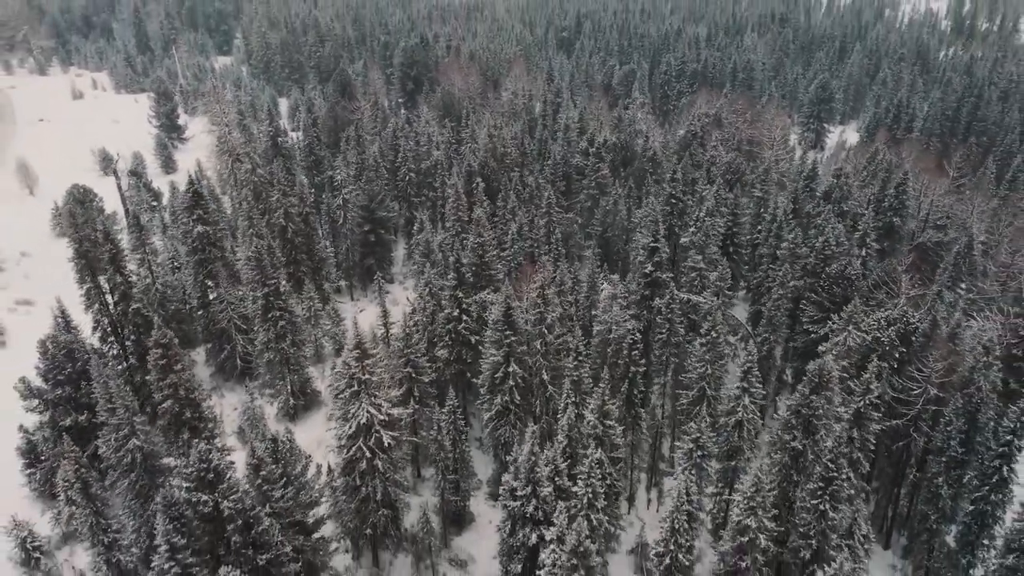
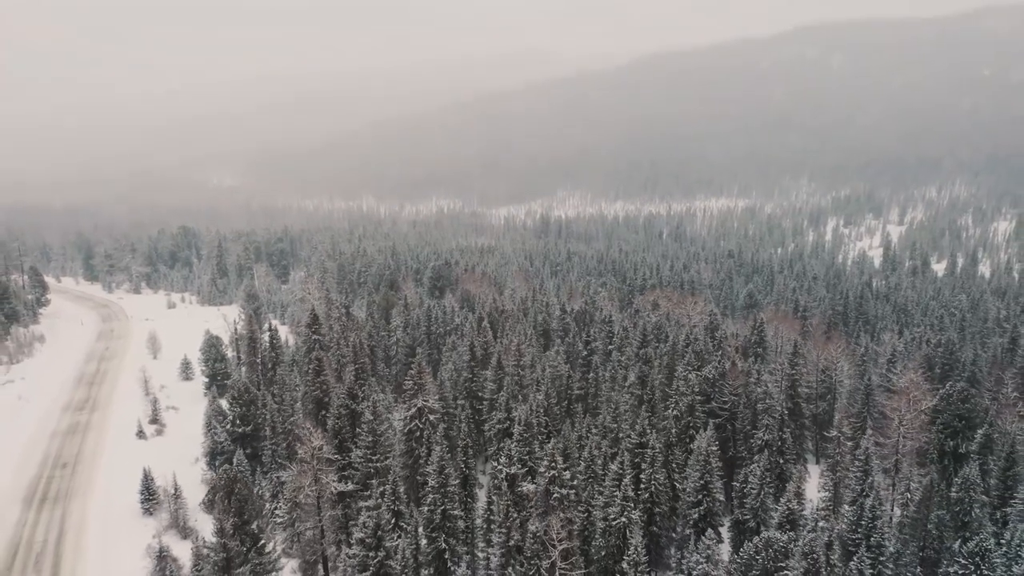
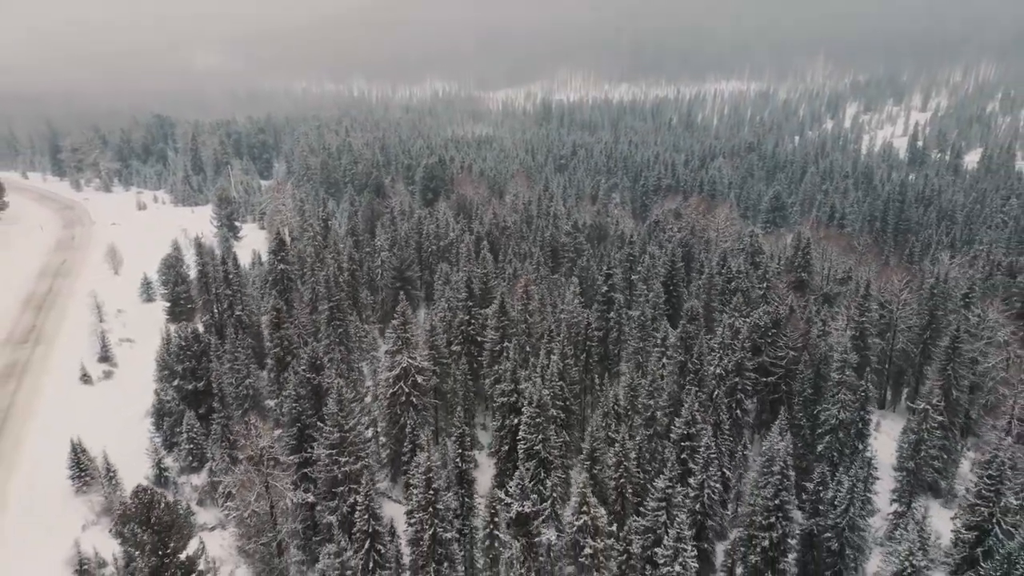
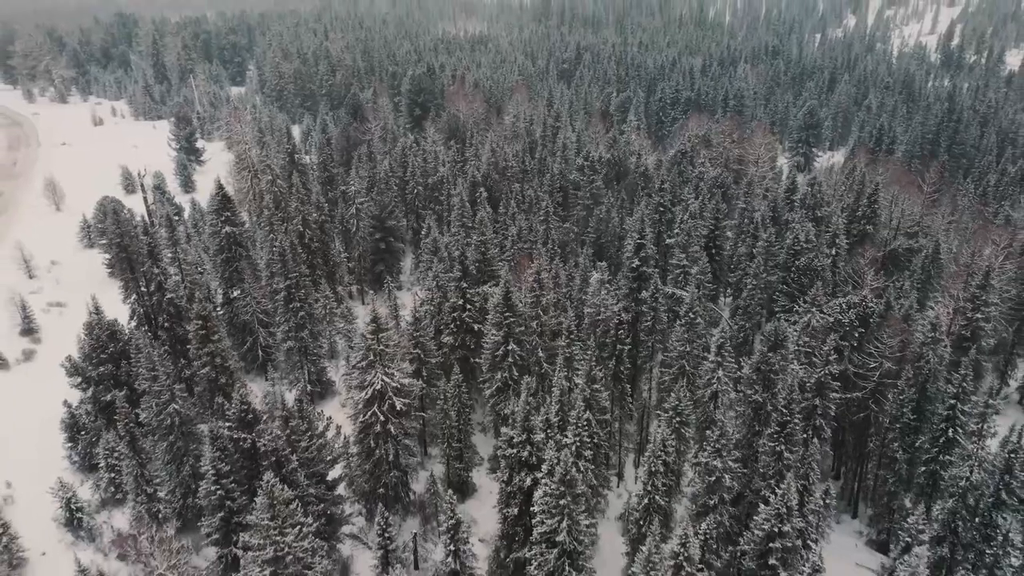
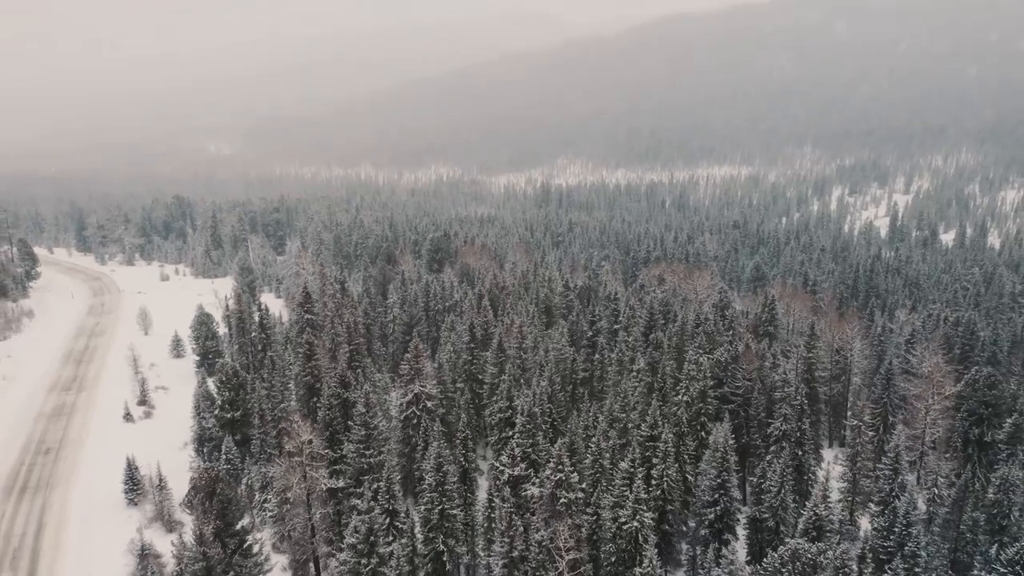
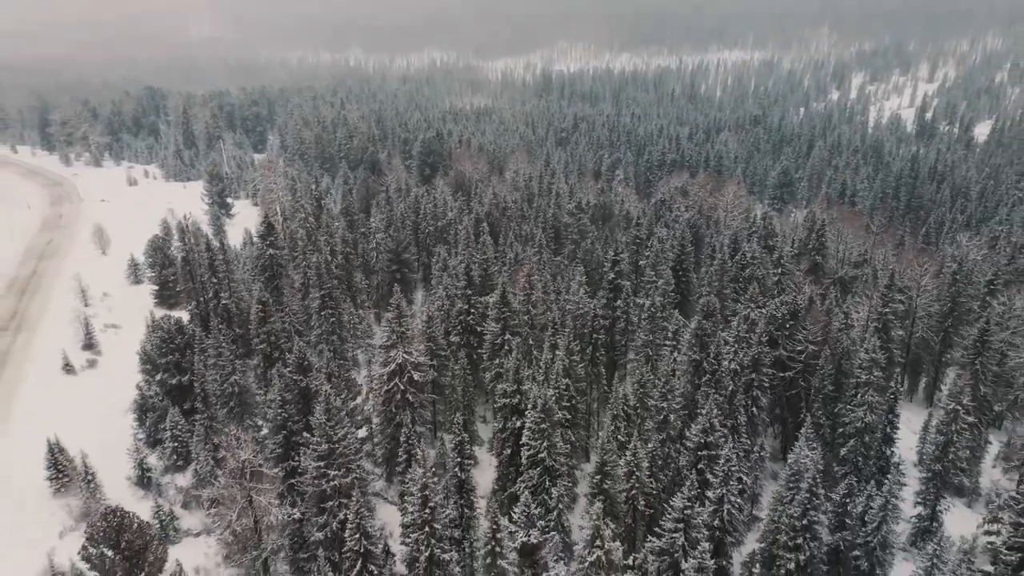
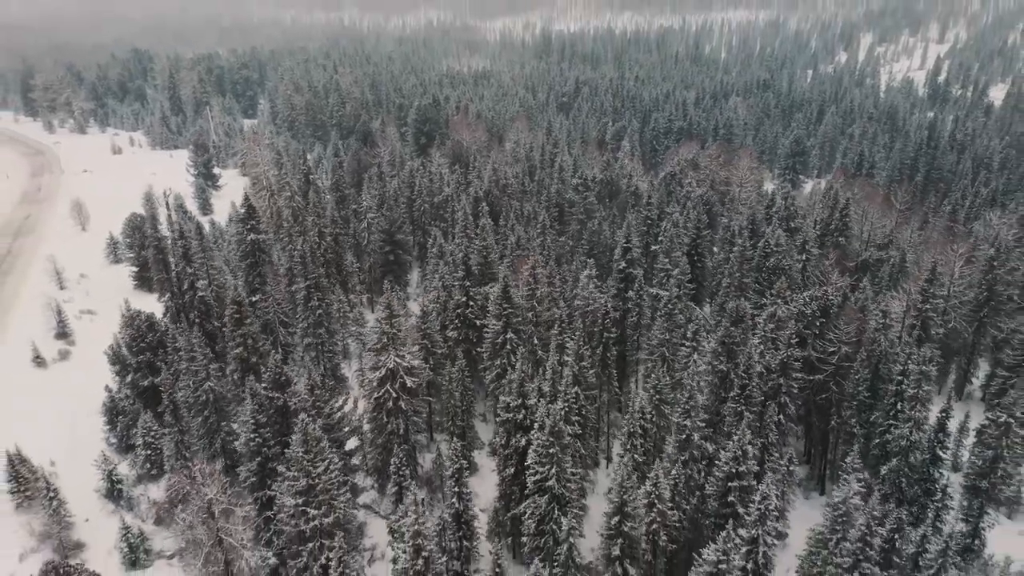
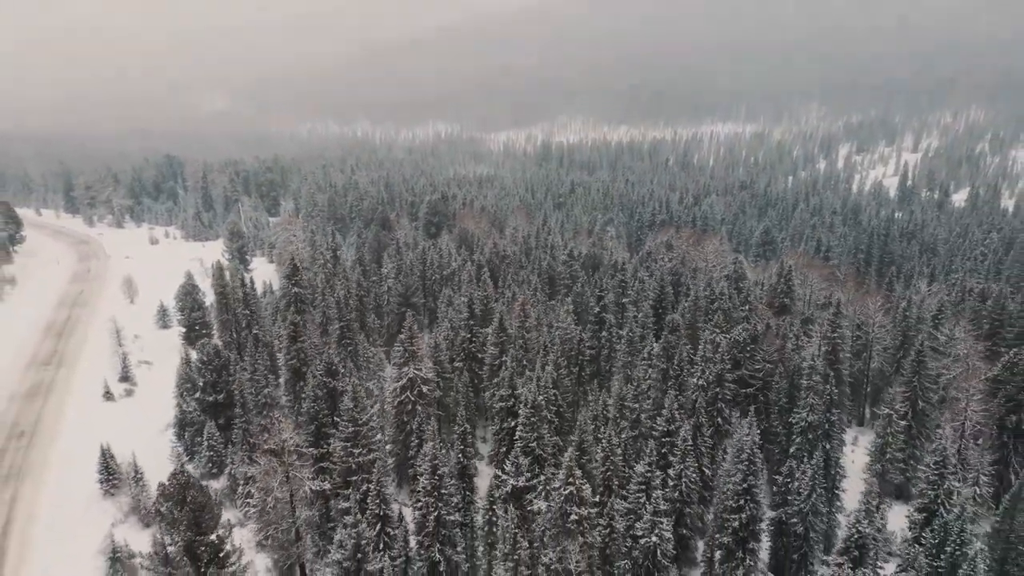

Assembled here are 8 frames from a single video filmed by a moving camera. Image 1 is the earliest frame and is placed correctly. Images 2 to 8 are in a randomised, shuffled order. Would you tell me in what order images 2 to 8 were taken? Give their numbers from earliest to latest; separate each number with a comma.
4, 7, 6, 3, 8, 5, 2
